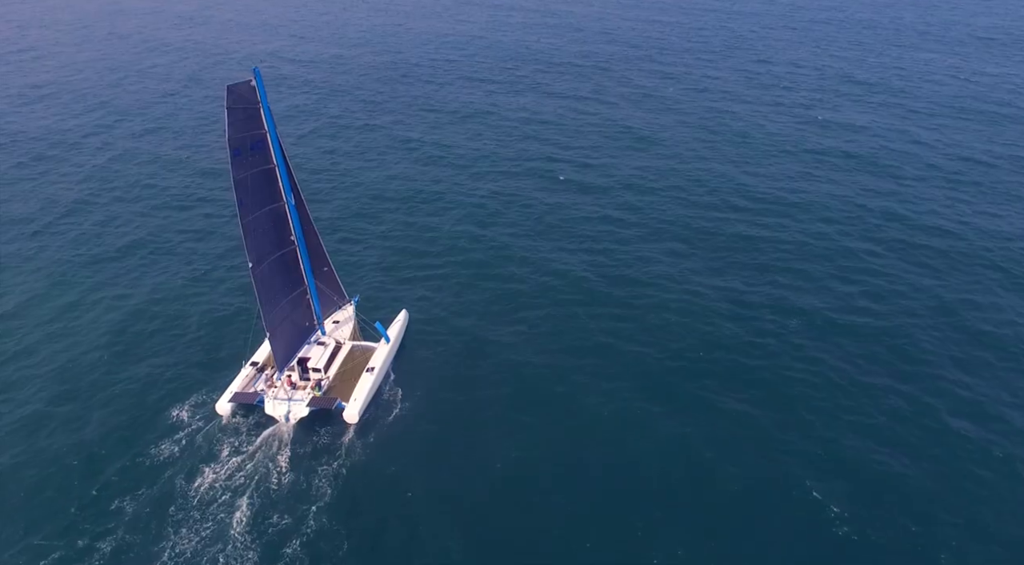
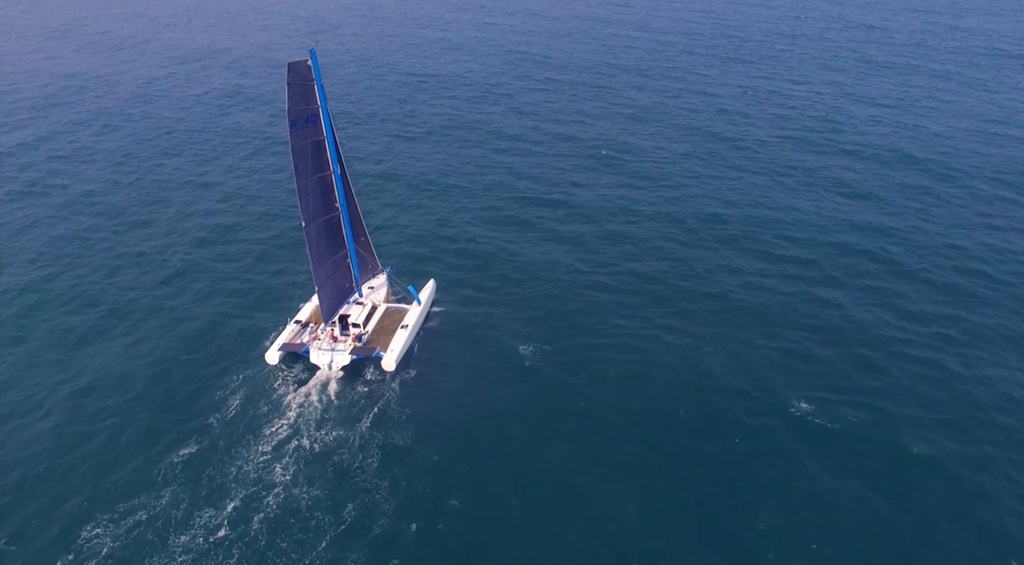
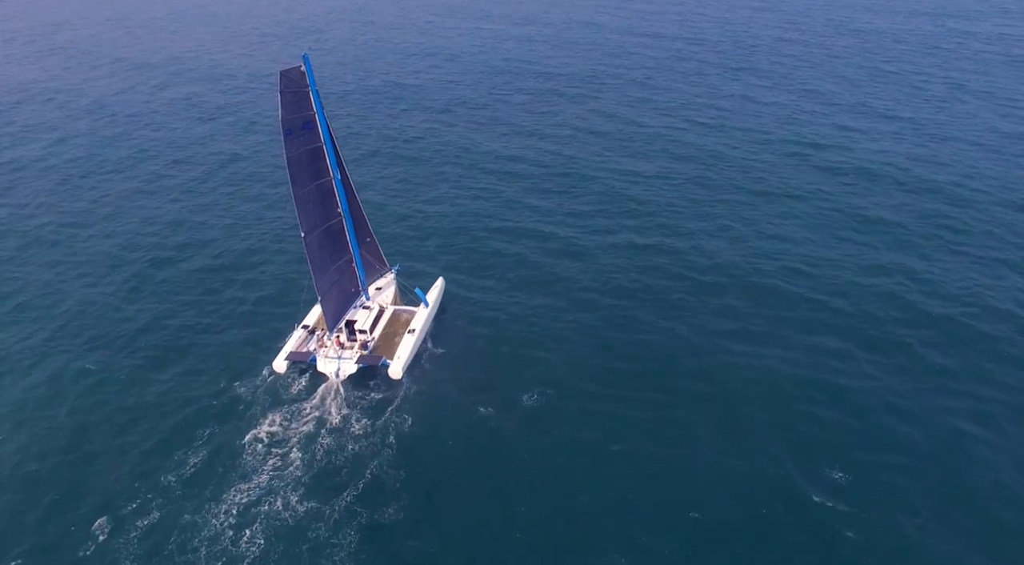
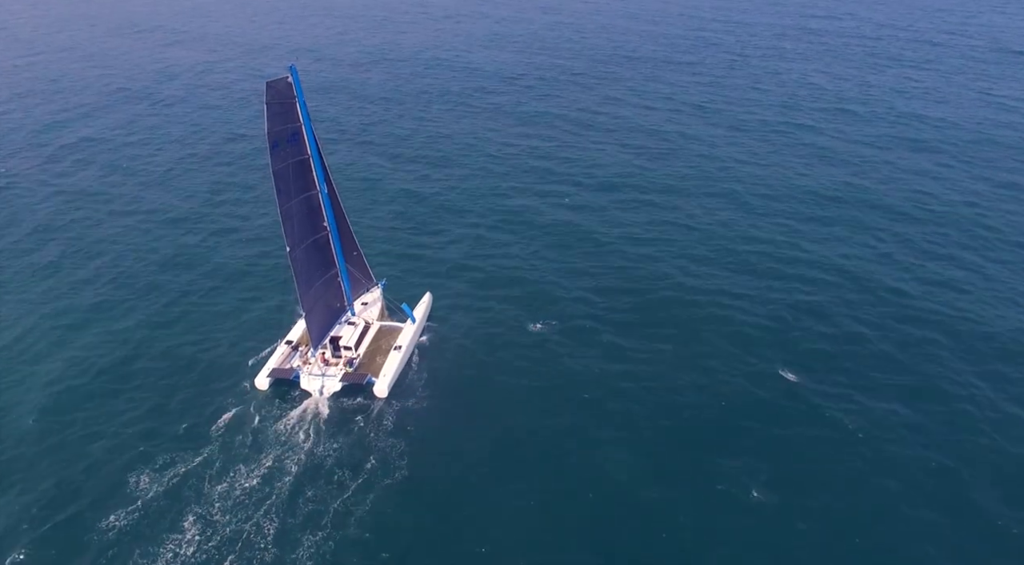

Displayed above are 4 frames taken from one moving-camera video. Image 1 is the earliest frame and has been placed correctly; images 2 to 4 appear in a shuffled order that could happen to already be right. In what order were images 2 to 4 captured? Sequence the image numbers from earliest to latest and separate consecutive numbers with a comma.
4, 2, 3
